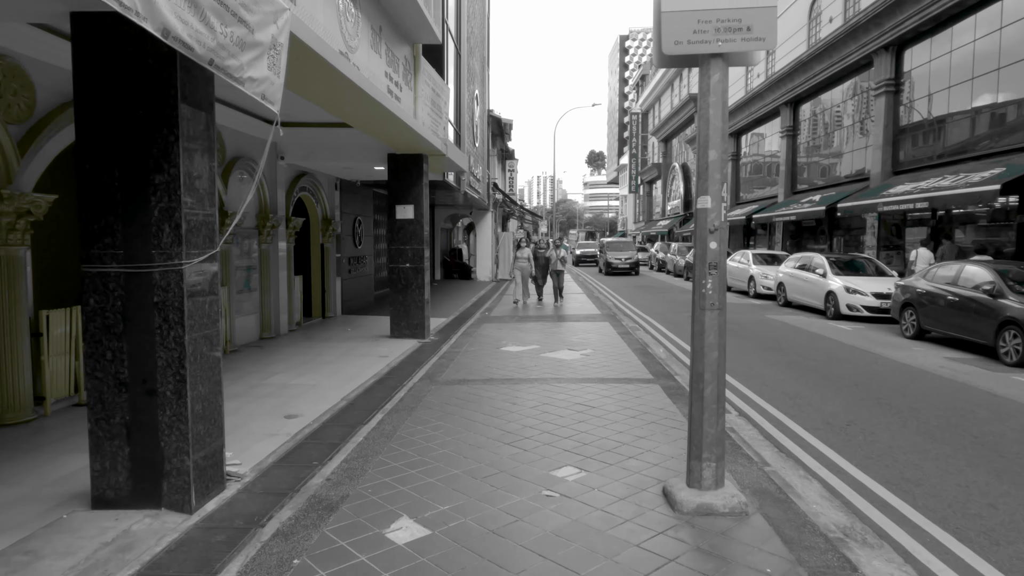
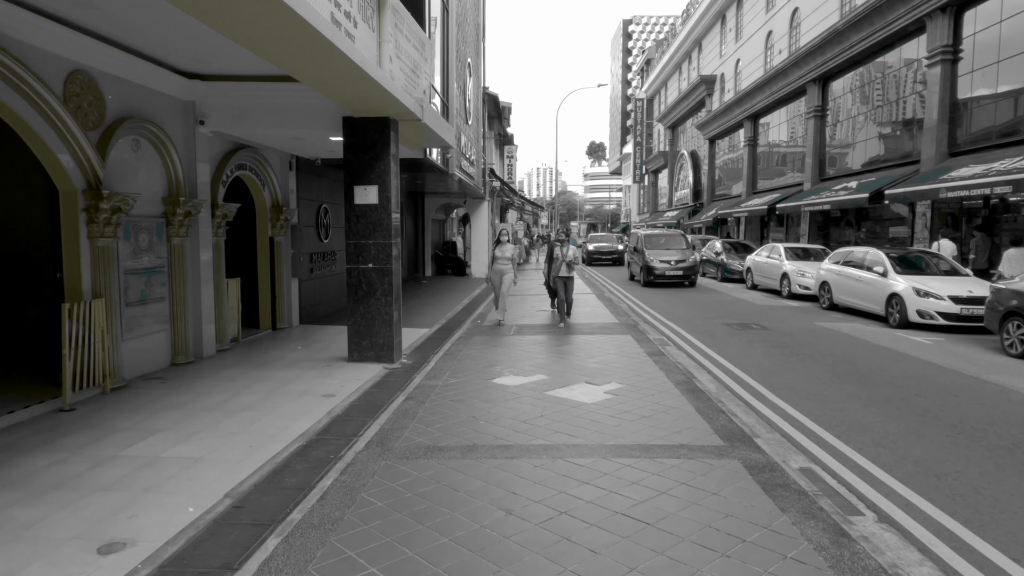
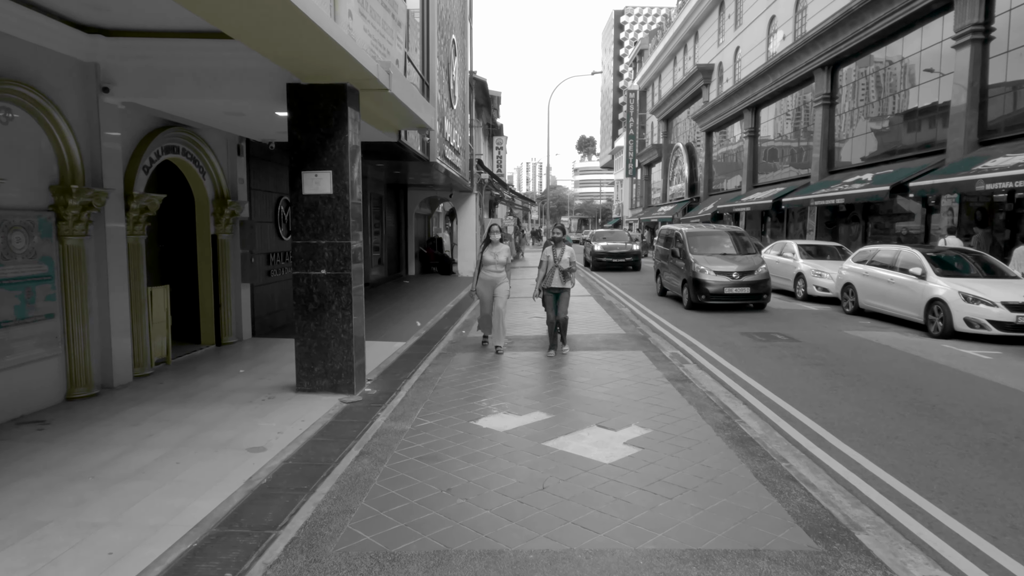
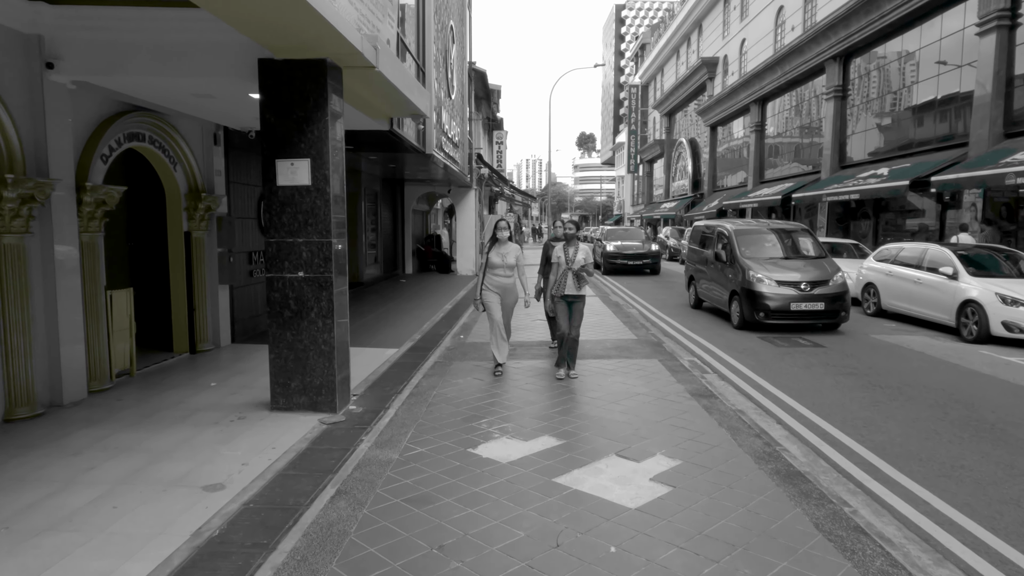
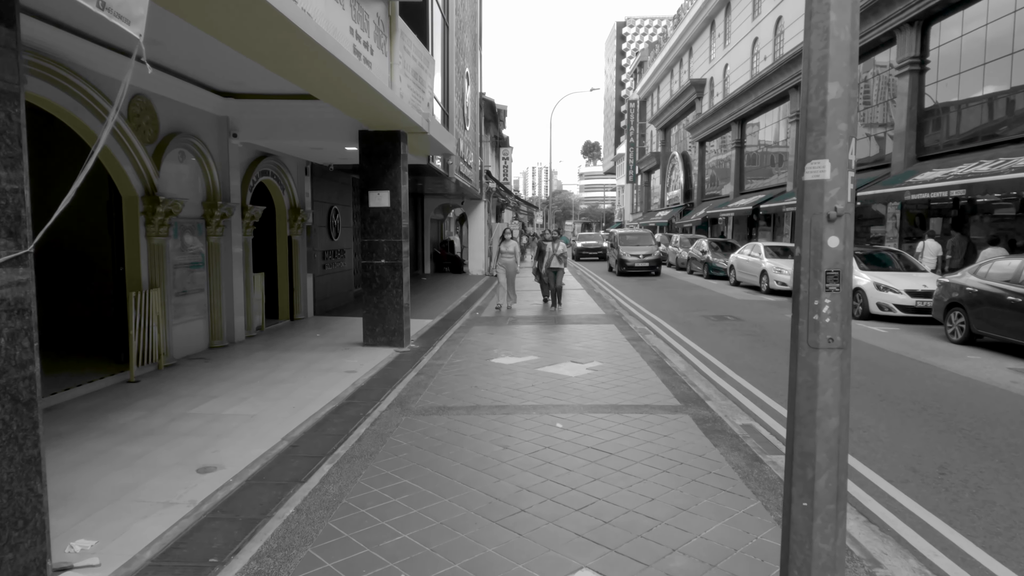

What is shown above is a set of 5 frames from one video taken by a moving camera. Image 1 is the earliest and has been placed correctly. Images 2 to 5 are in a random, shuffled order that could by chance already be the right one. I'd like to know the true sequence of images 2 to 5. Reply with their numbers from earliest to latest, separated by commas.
5, 2, 3, 4
